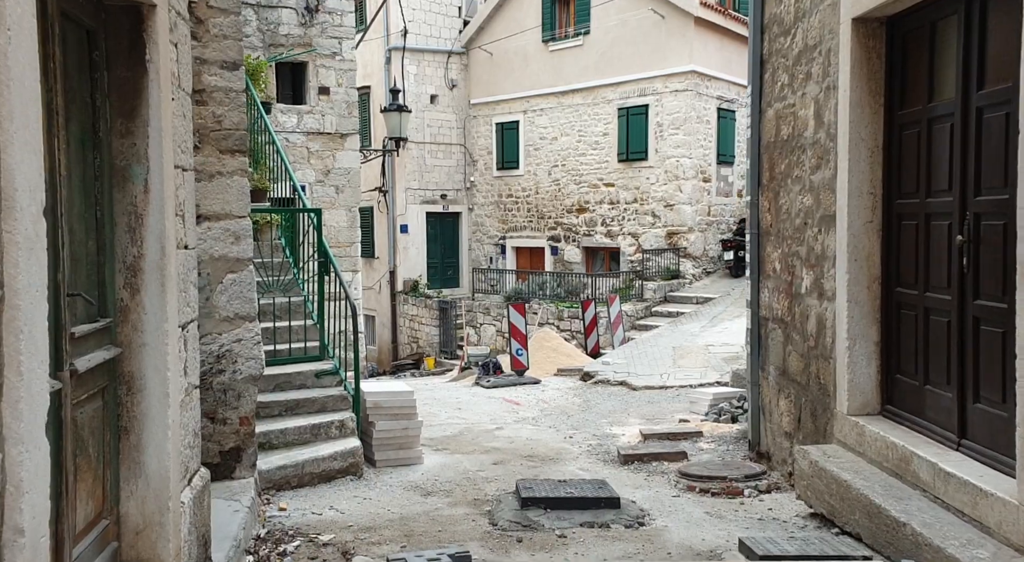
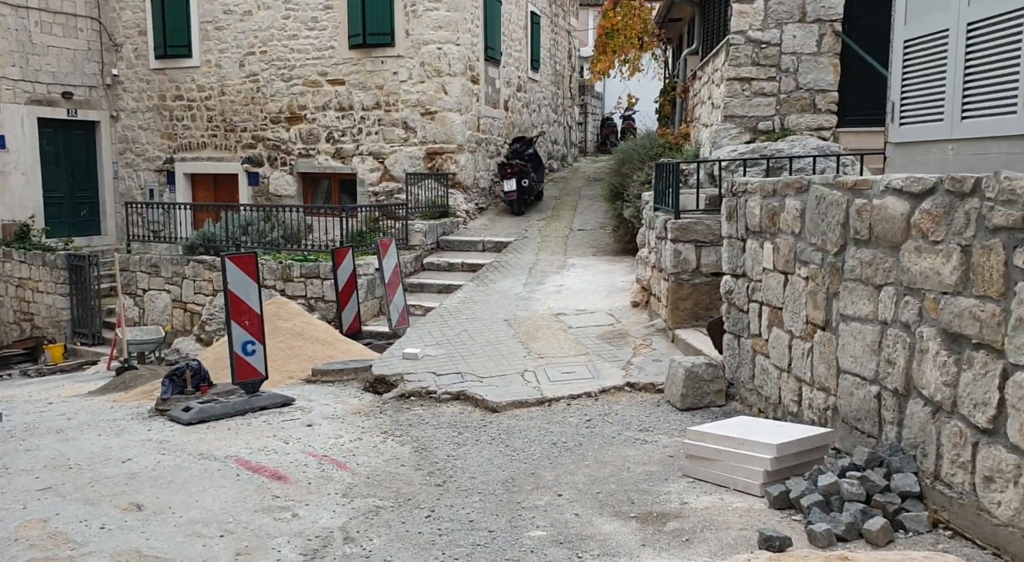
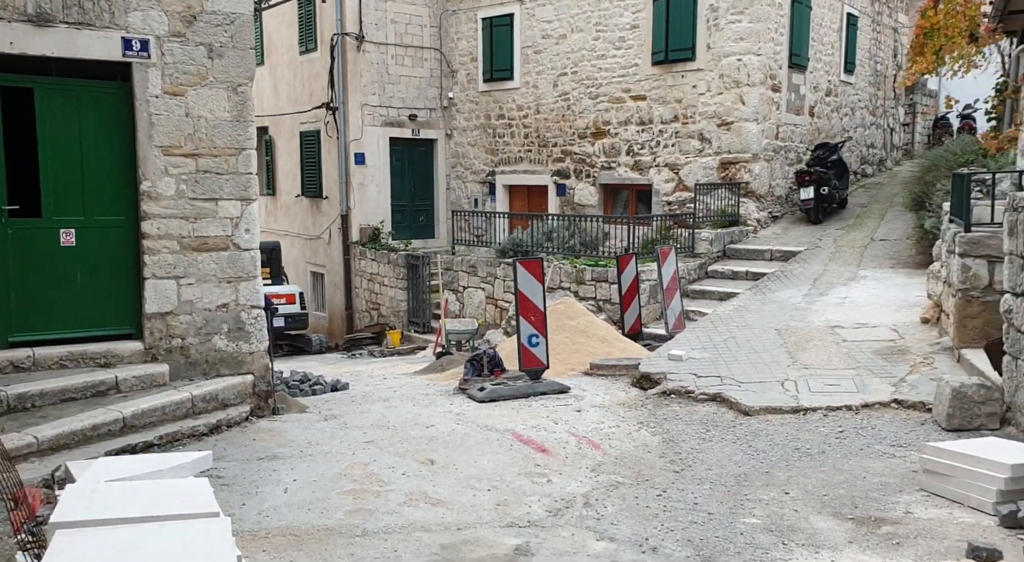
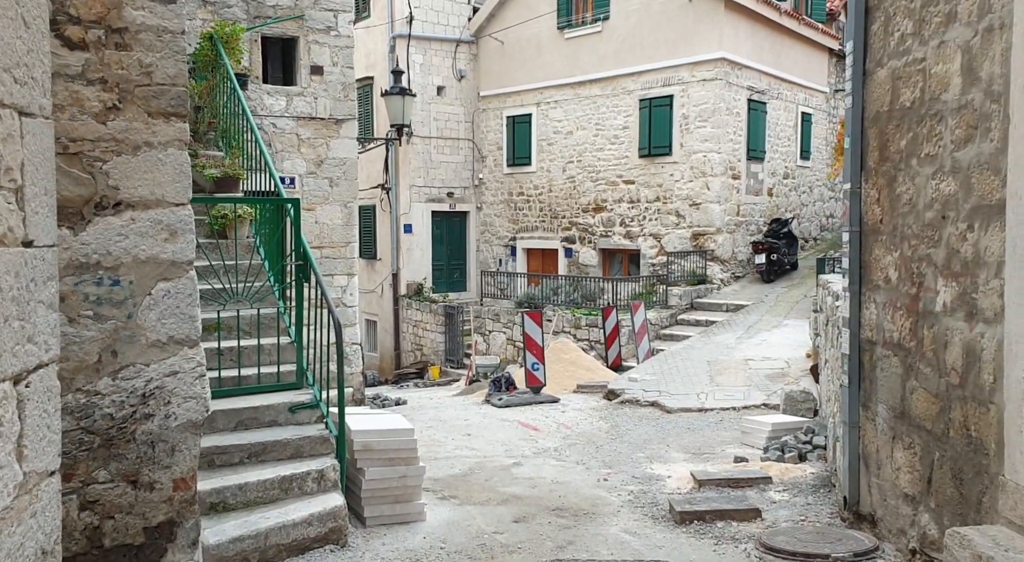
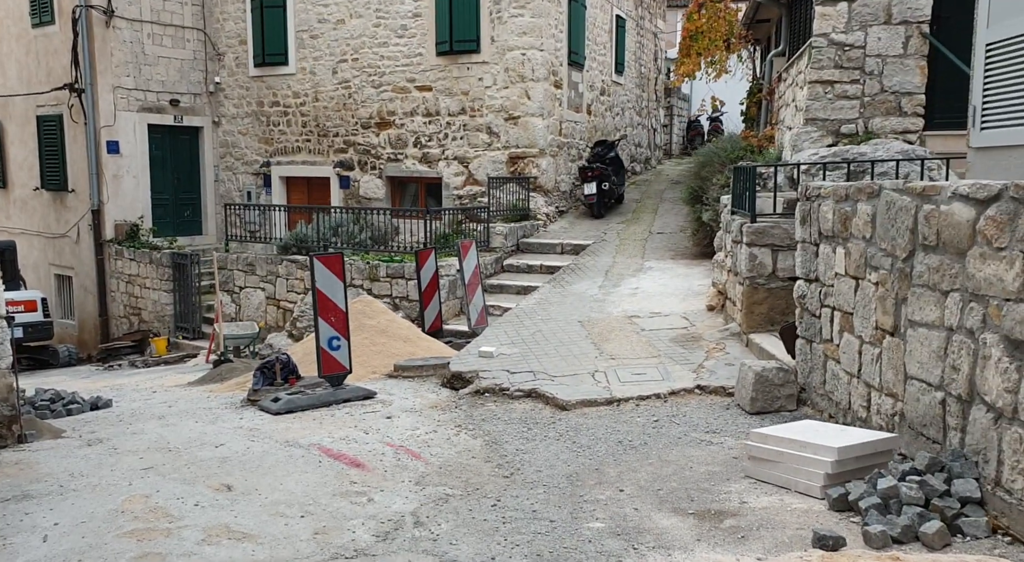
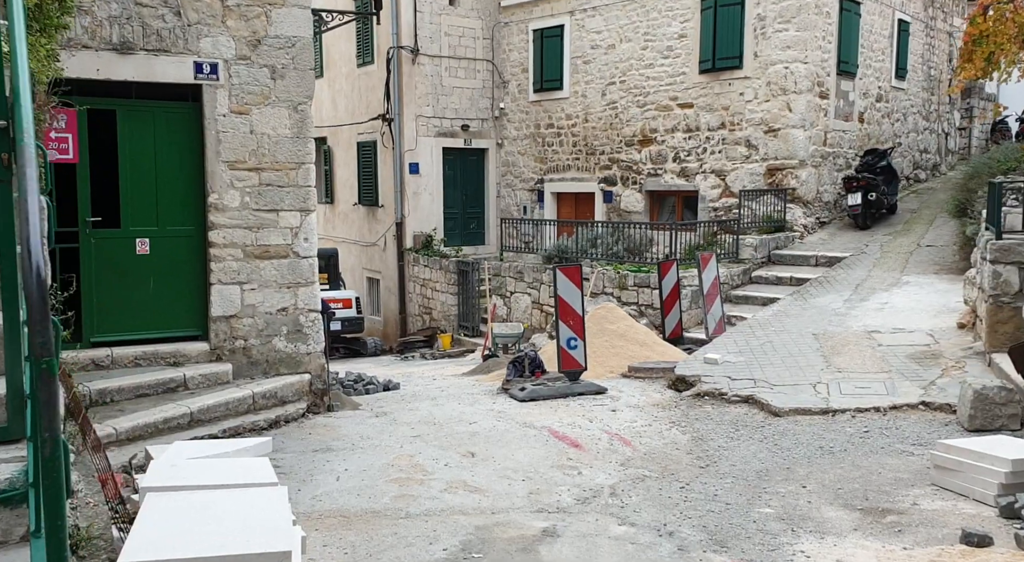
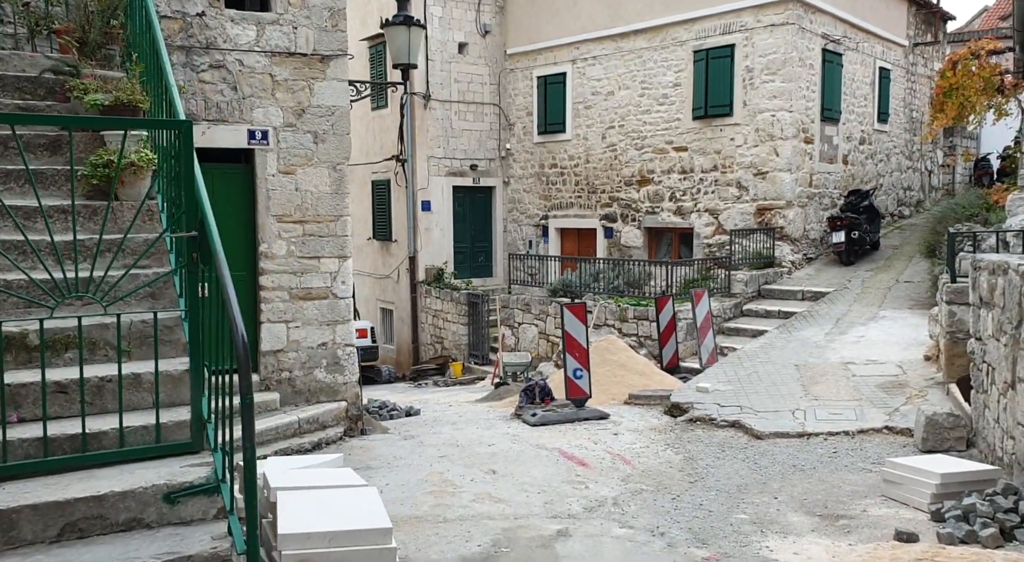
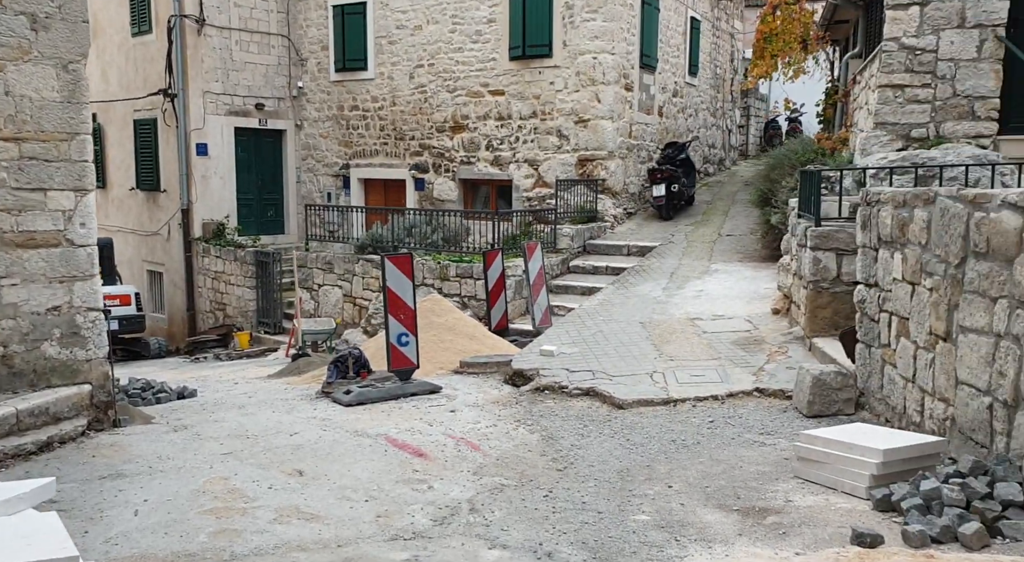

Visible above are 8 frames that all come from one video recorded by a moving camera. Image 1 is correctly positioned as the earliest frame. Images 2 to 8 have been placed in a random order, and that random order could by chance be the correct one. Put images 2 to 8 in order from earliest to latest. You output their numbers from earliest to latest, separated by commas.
4, 7, 6, 3, 8, 5, 2
